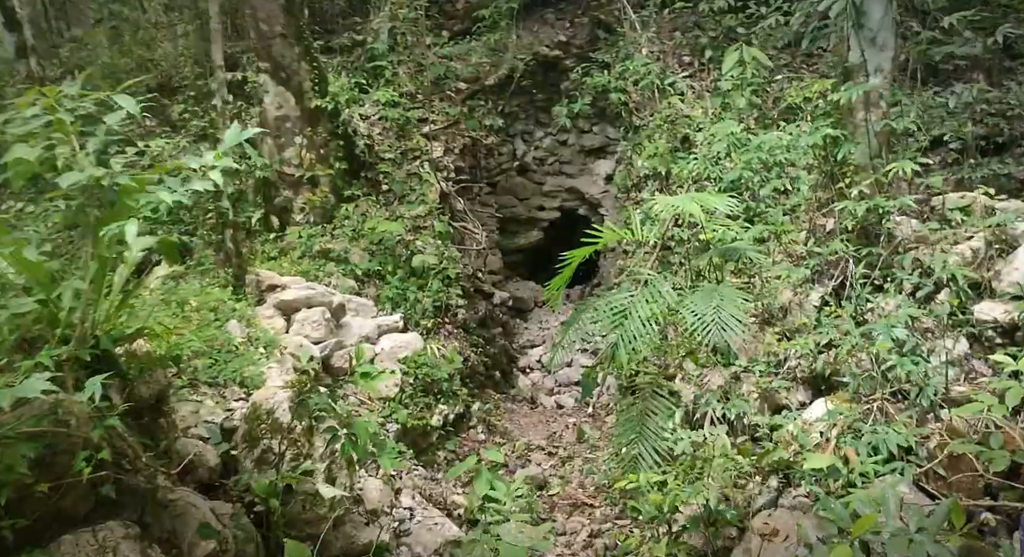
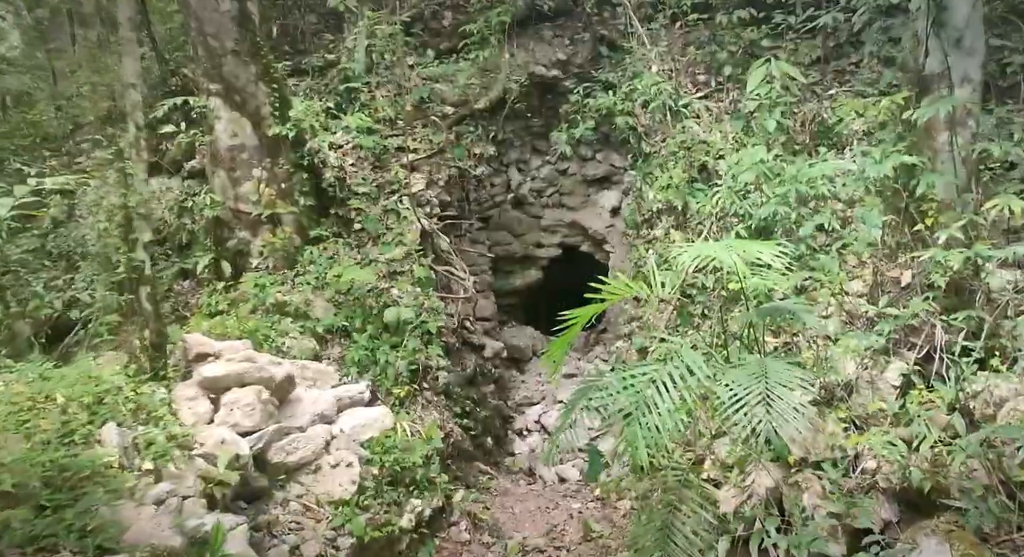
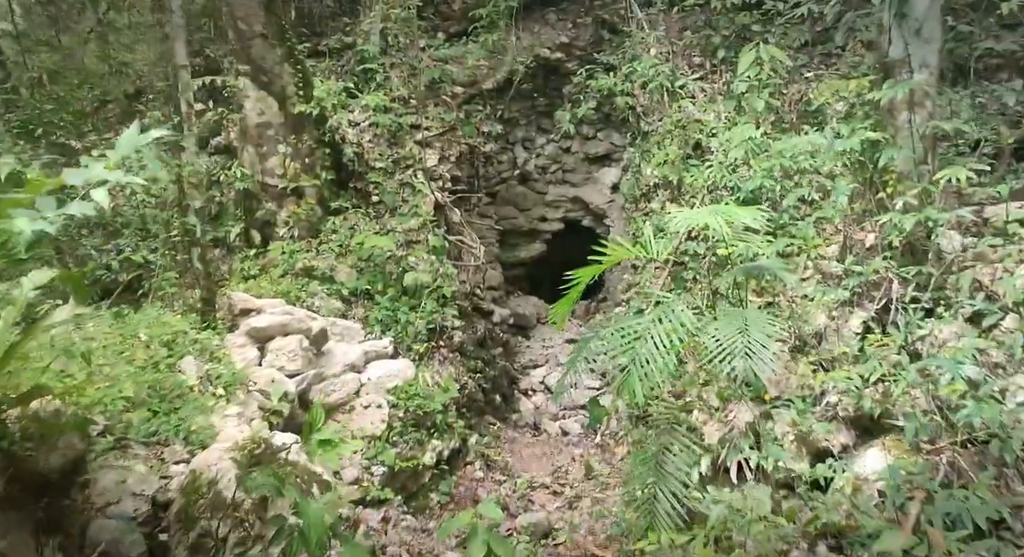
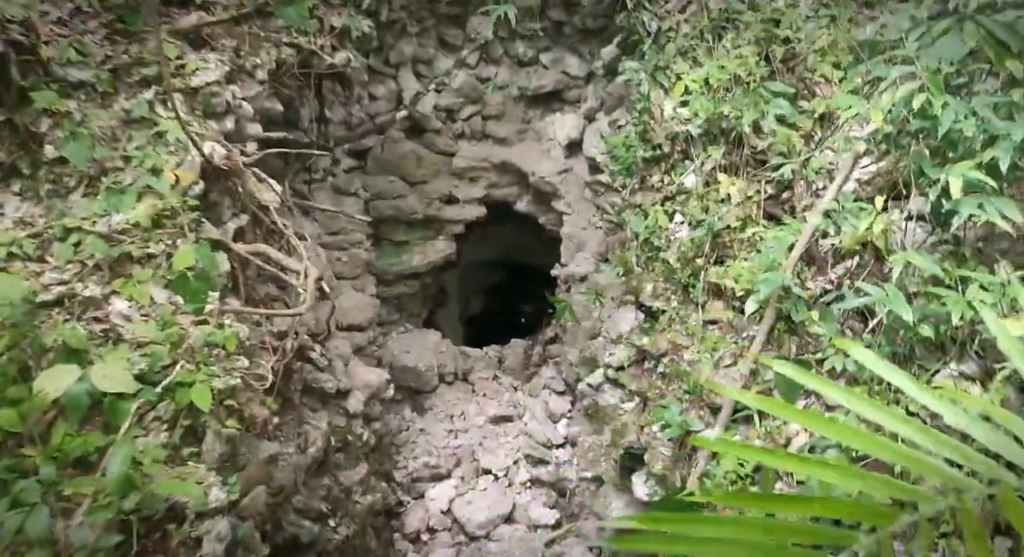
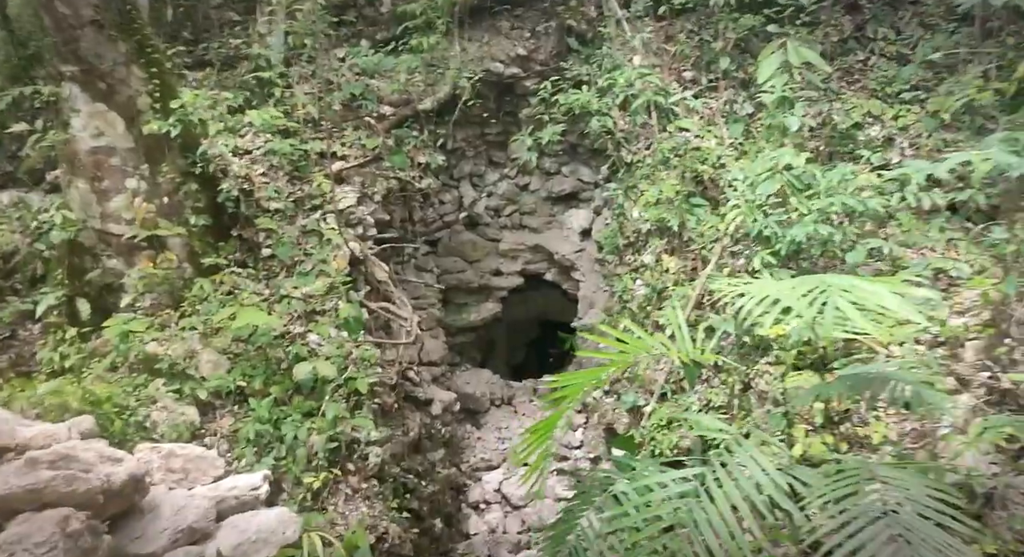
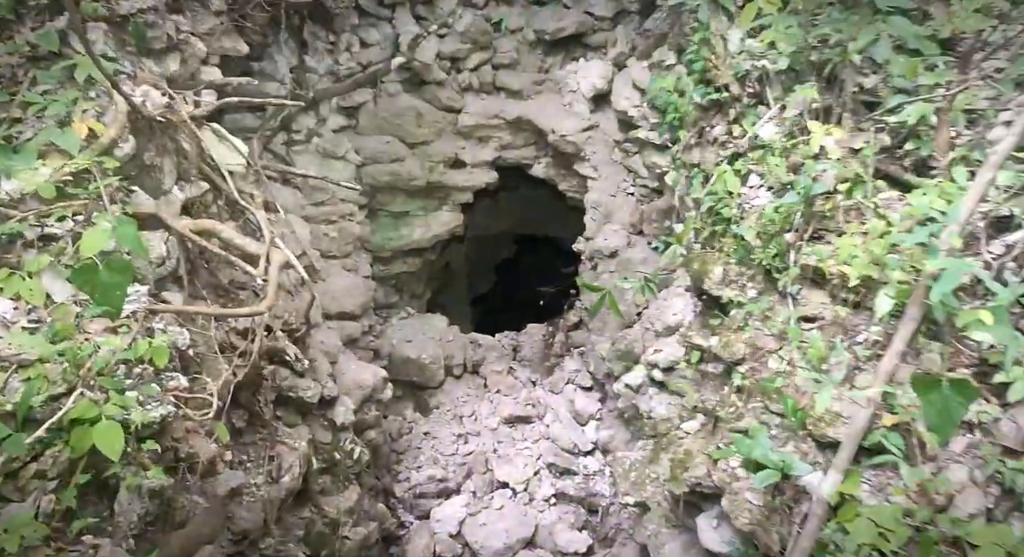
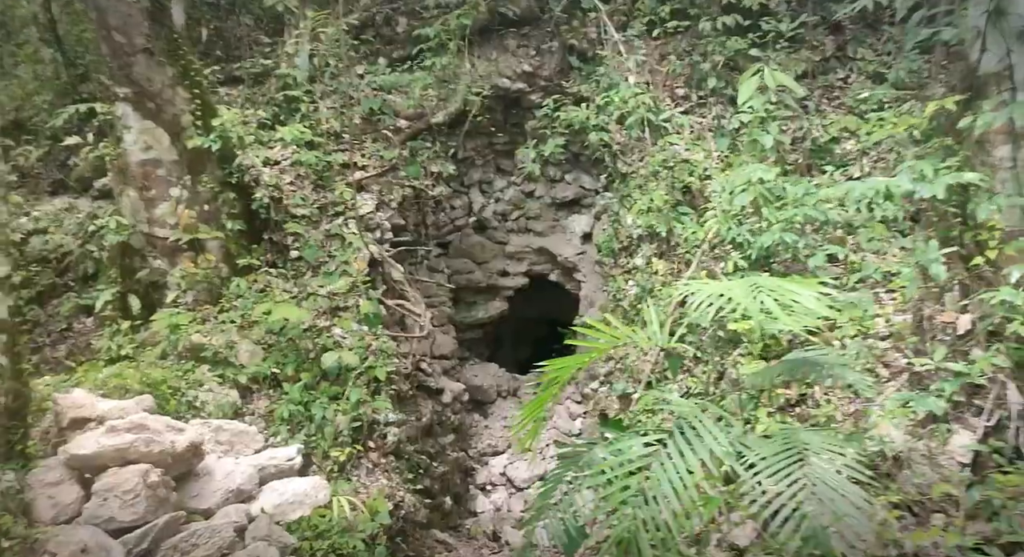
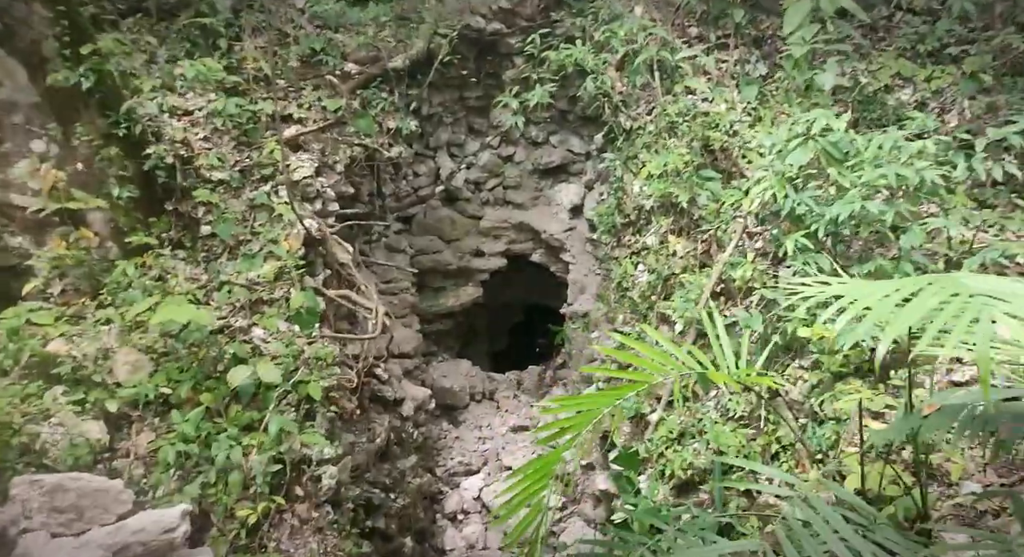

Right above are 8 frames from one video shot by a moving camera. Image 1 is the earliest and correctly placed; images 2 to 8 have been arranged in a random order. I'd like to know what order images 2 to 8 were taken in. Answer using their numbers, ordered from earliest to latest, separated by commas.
3, 2, 7, 5, 8, 4, 6
